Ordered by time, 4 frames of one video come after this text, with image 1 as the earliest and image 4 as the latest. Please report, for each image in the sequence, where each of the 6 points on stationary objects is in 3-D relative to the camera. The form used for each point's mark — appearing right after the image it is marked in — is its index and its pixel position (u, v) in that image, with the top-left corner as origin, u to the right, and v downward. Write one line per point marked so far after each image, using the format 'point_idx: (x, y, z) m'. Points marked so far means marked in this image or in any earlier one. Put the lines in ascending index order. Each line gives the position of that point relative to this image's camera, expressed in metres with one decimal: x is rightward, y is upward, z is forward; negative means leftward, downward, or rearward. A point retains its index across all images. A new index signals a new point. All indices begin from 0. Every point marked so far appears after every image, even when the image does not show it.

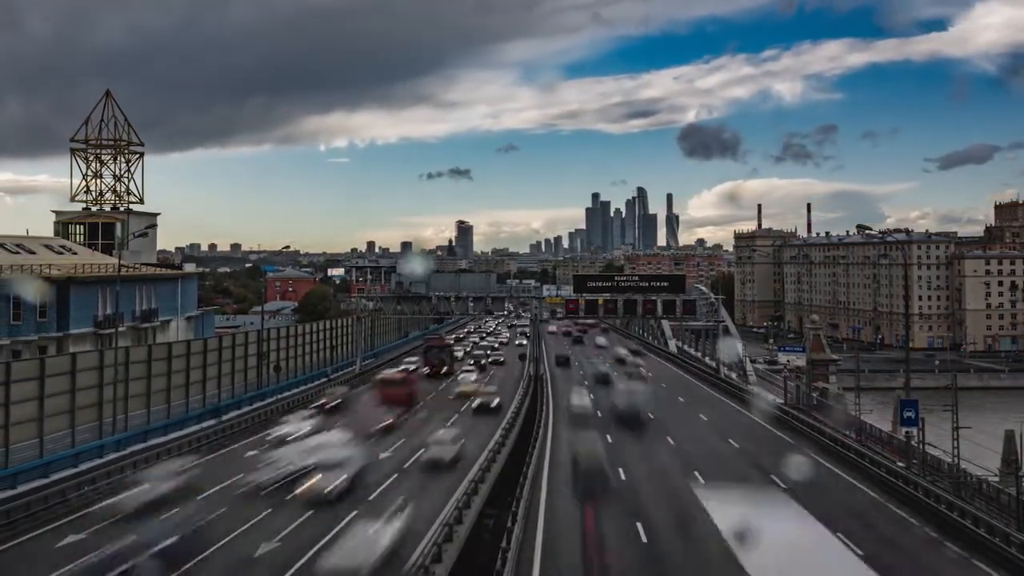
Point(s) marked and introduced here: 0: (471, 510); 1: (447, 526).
0: (-1.1, -5.6, +18.0) m
1: (-1.4, -5.2, +15.5) m
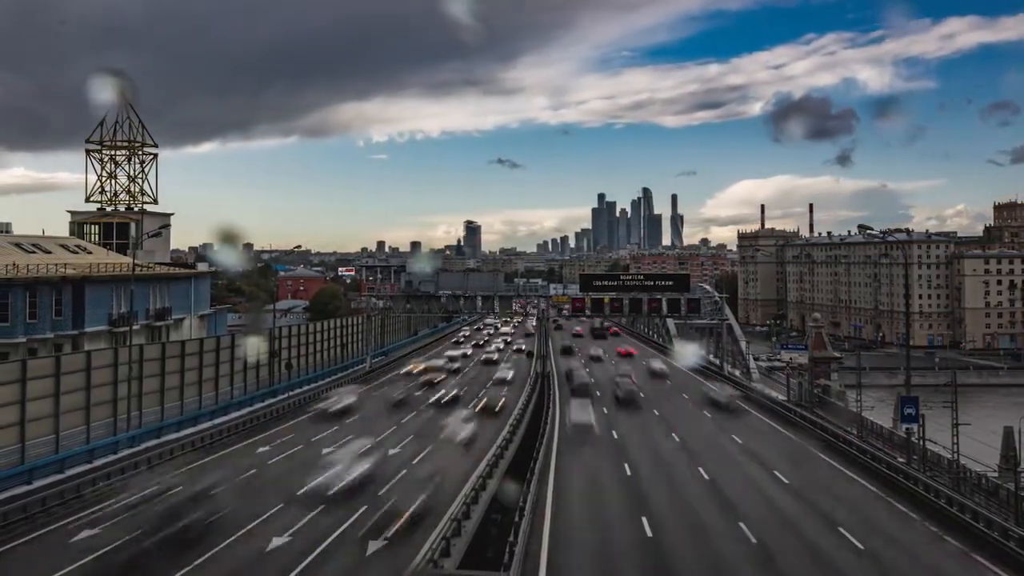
0: (-0.9, -5.6, +18.7) m
1: (-1.3, -5.2, +16.2) m
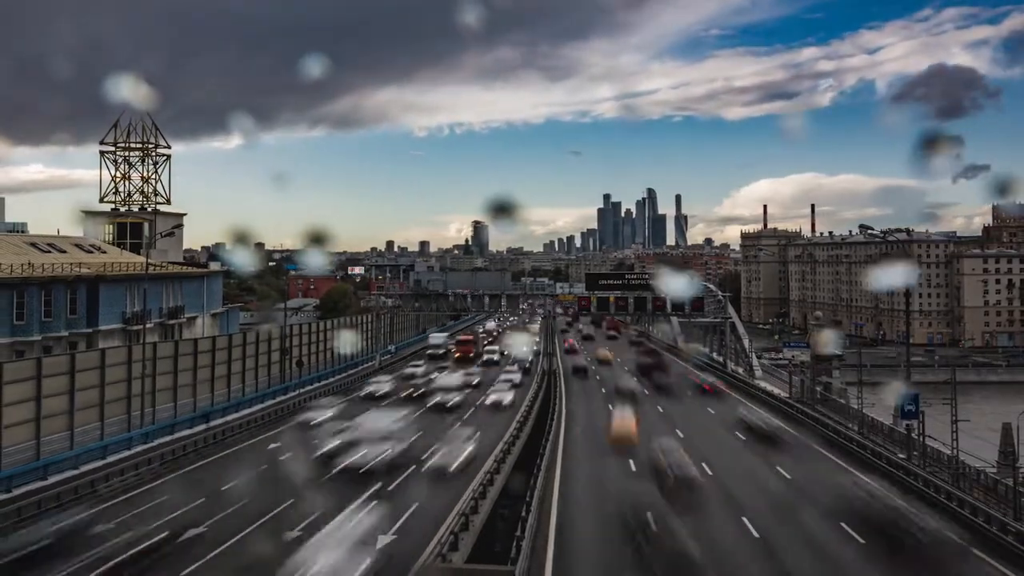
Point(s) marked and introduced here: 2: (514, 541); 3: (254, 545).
0: (-0.7, -5.5, +19.4) m
1: (-1.1, -5.2, +16.9) m
2: (+0.1, -5.5, +16.1) m
3: (-6.0, -6.0, +17.3) m
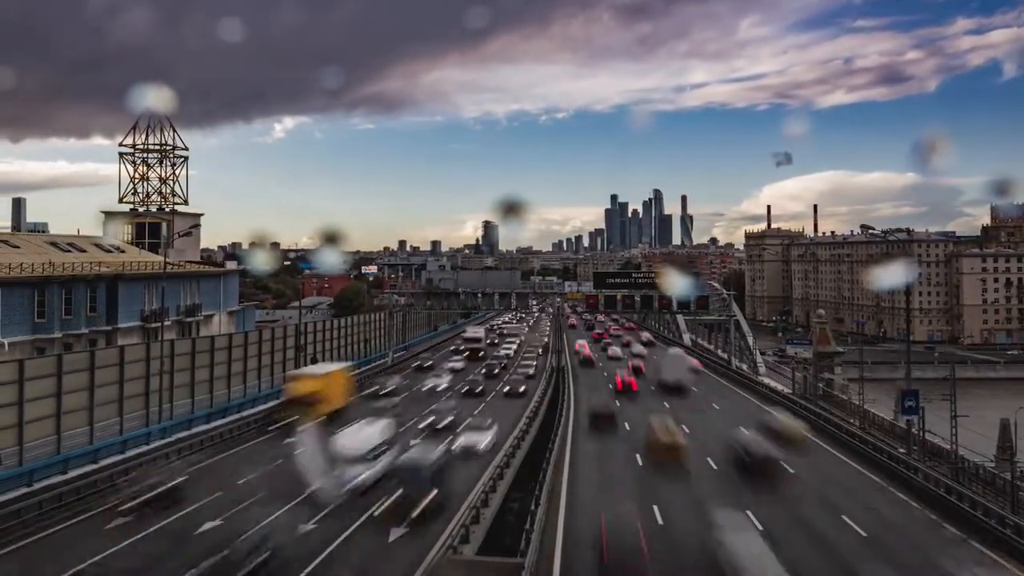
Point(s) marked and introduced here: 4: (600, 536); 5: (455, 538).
0: (-0.4, -5.5, +20.3) m
1: (-0.9, -5.2, +17.8) m
2: (+0.3, -5.5, +17.0) m
3: (-5.8, -6.0, +18.3) m
4: (+2.3, -6.4, +19.8) m
5: (-1.2, -5.3, +16.1) m
